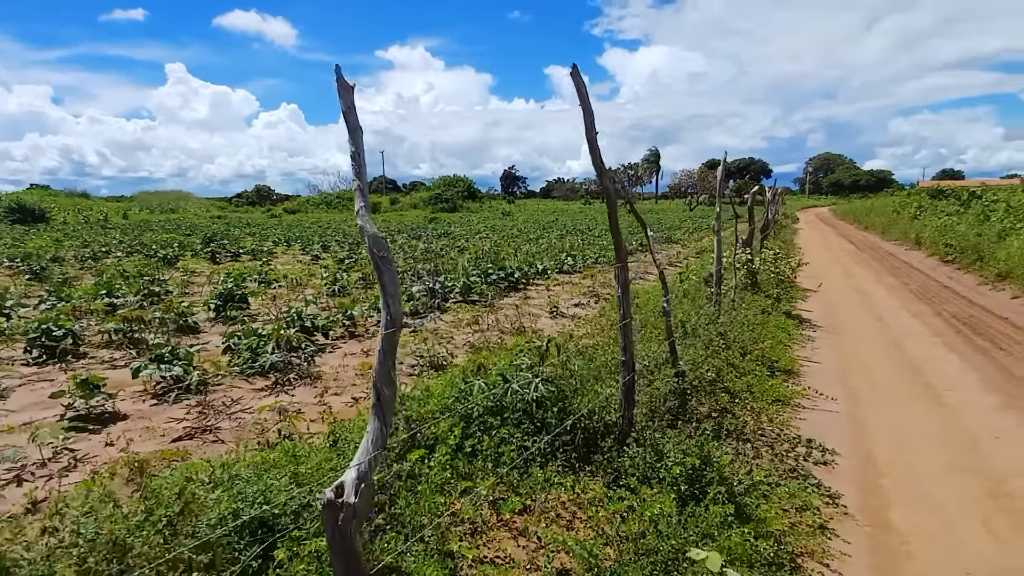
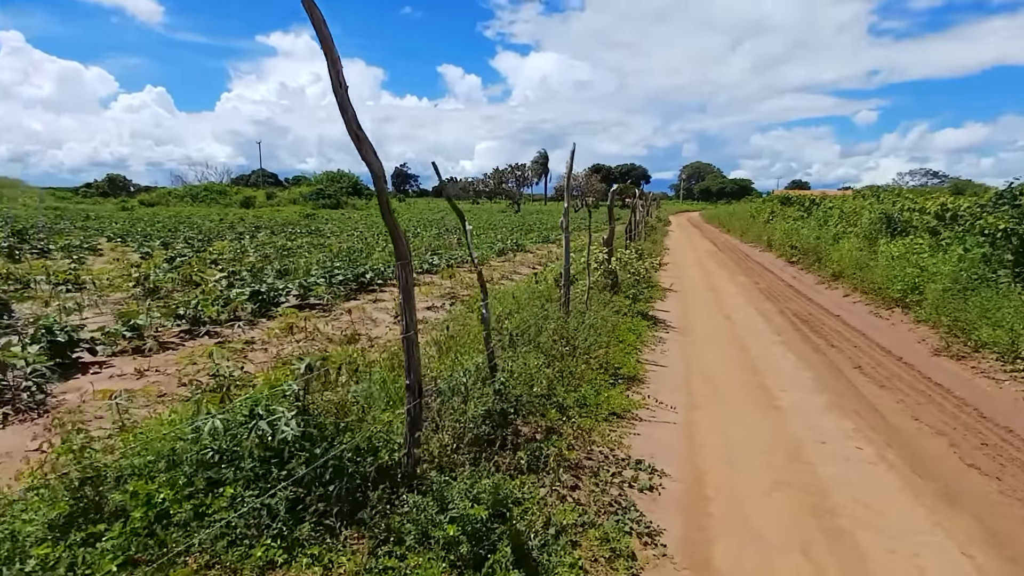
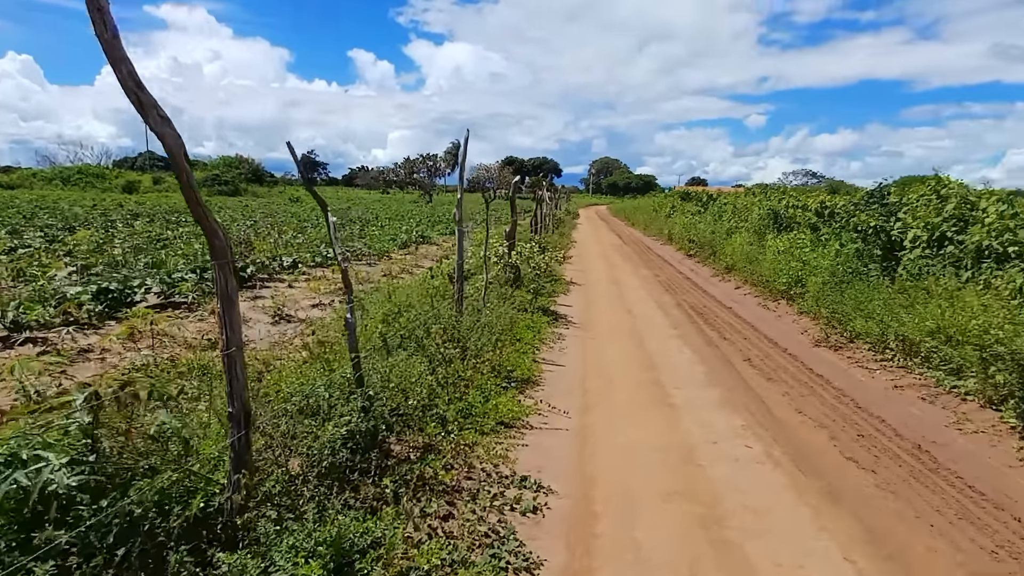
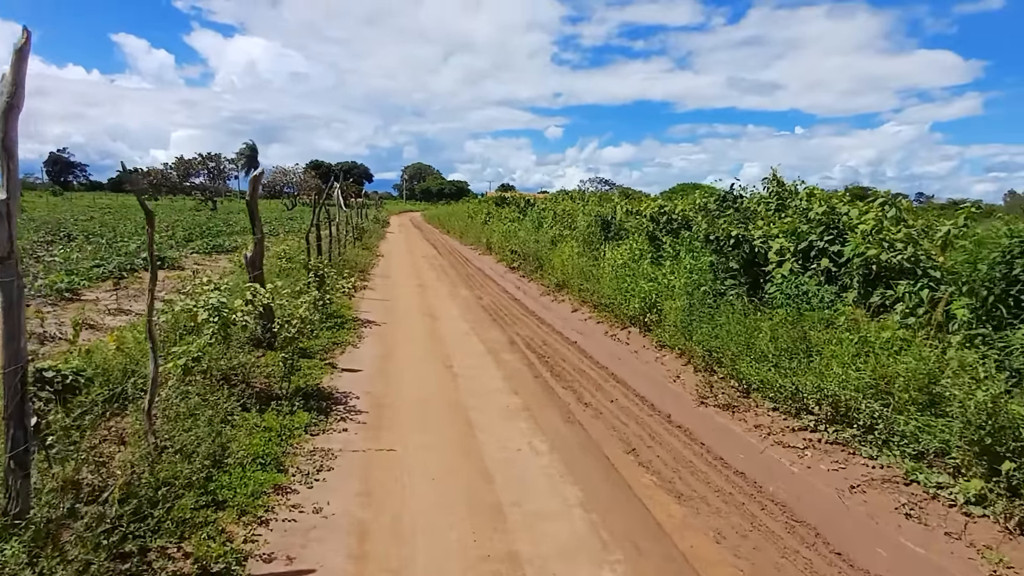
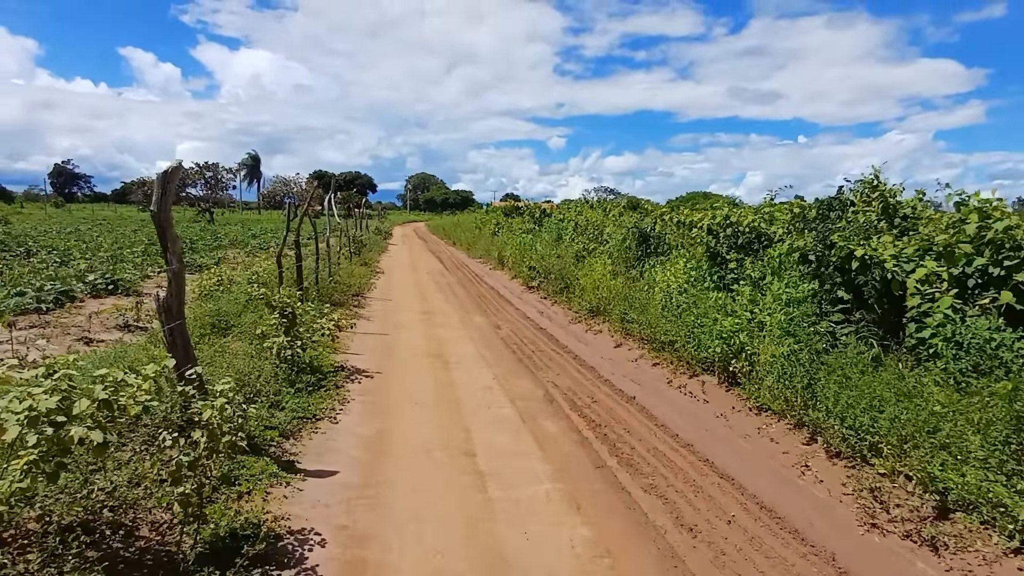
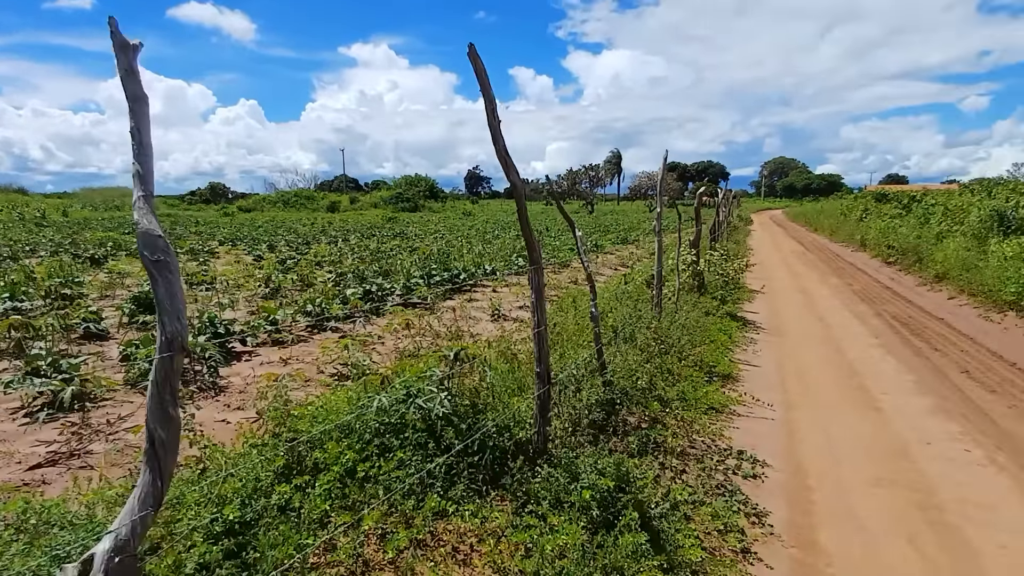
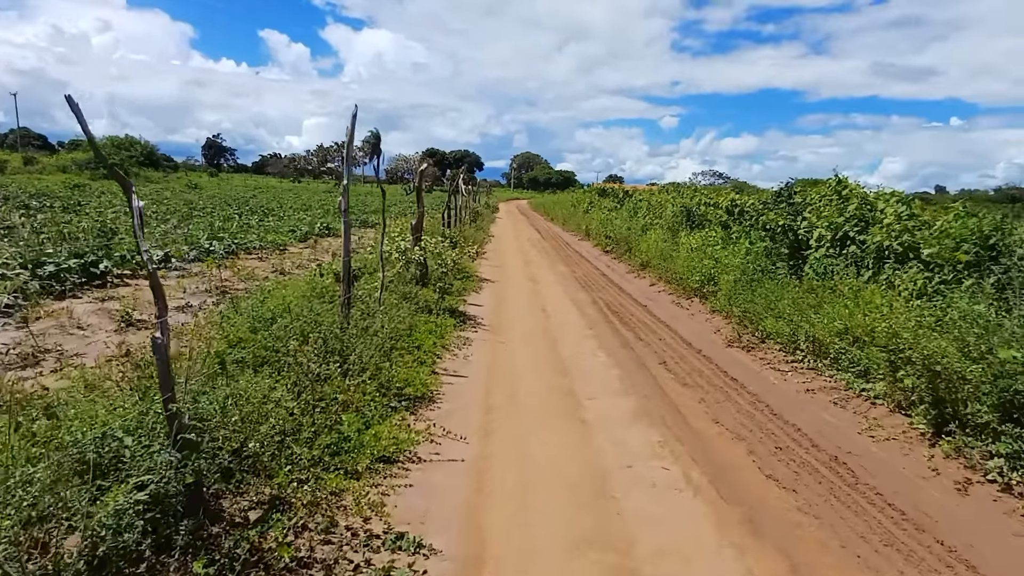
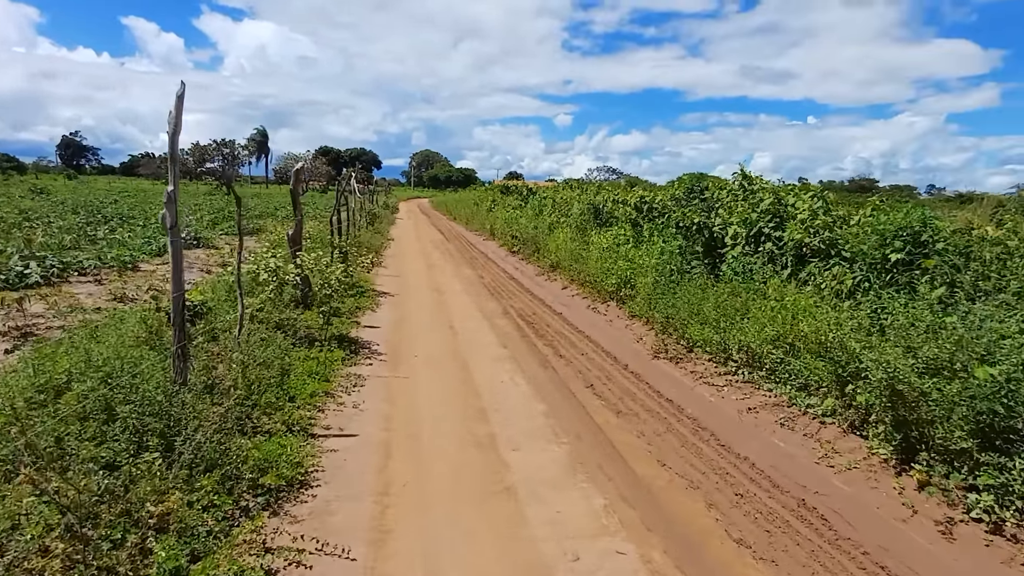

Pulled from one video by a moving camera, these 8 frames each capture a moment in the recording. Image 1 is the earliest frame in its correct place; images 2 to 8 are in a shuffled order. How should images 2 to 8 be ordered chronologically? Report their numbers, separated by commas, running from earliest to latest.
6, 2, 3, 7, 8, 4, 5
